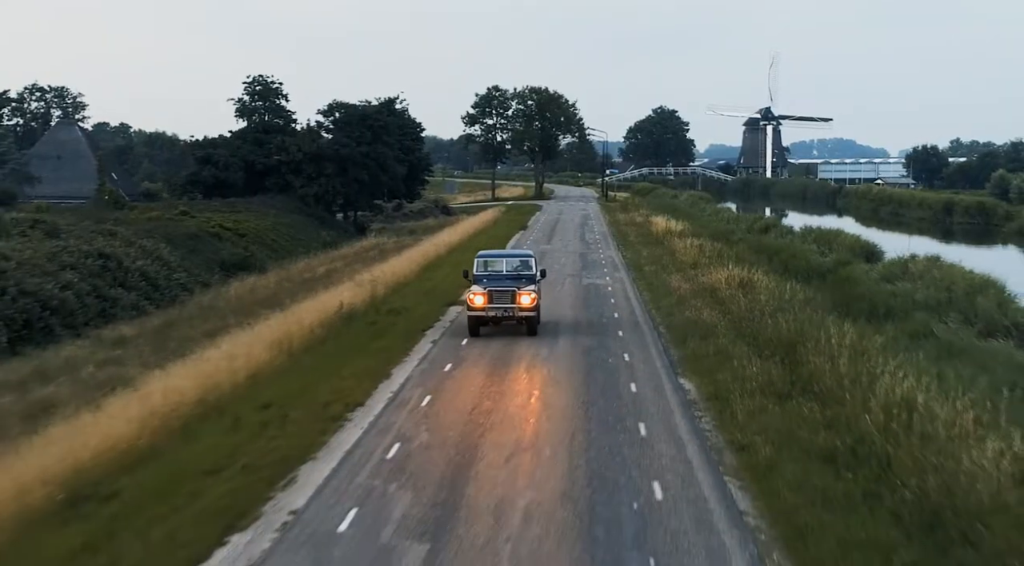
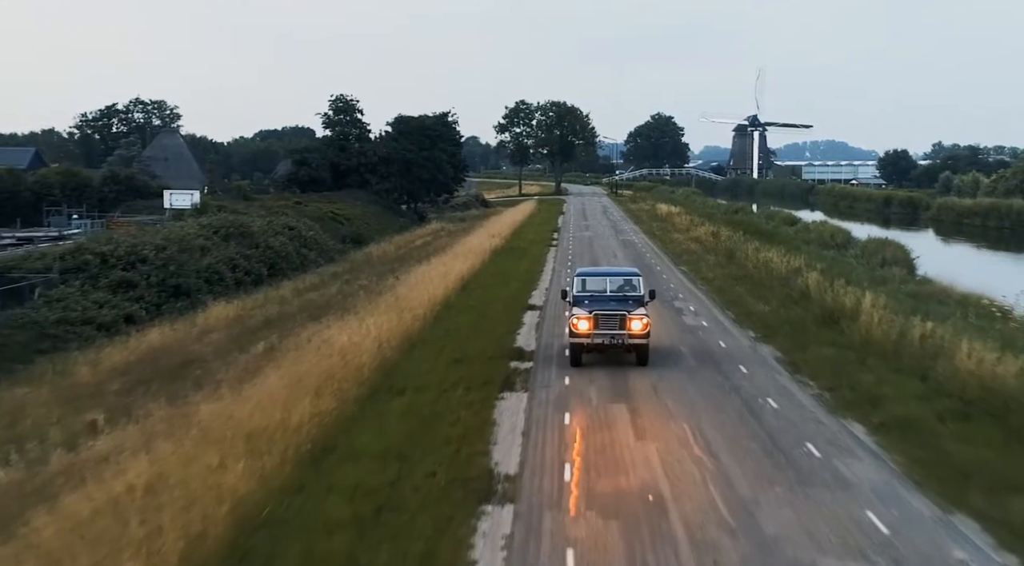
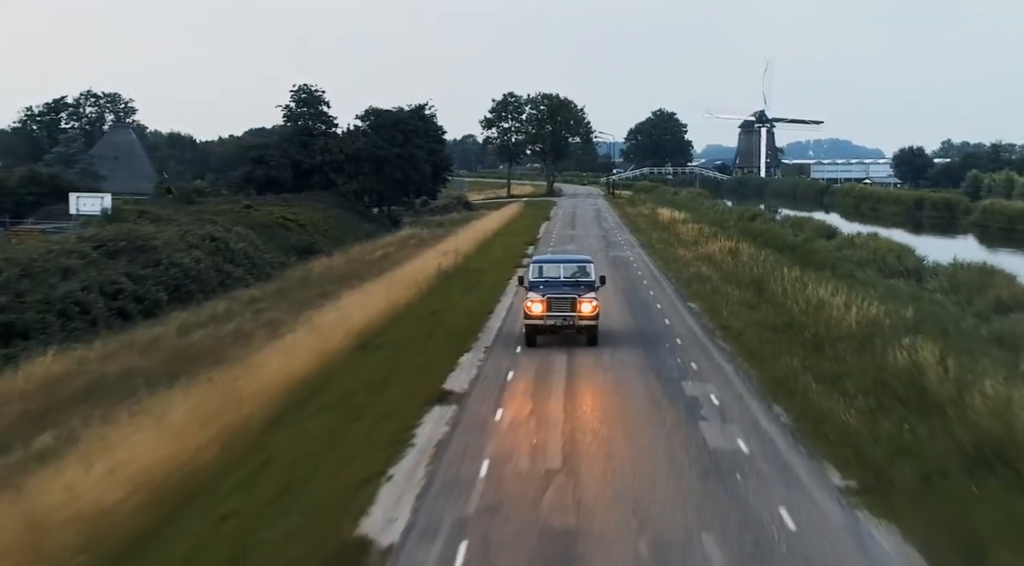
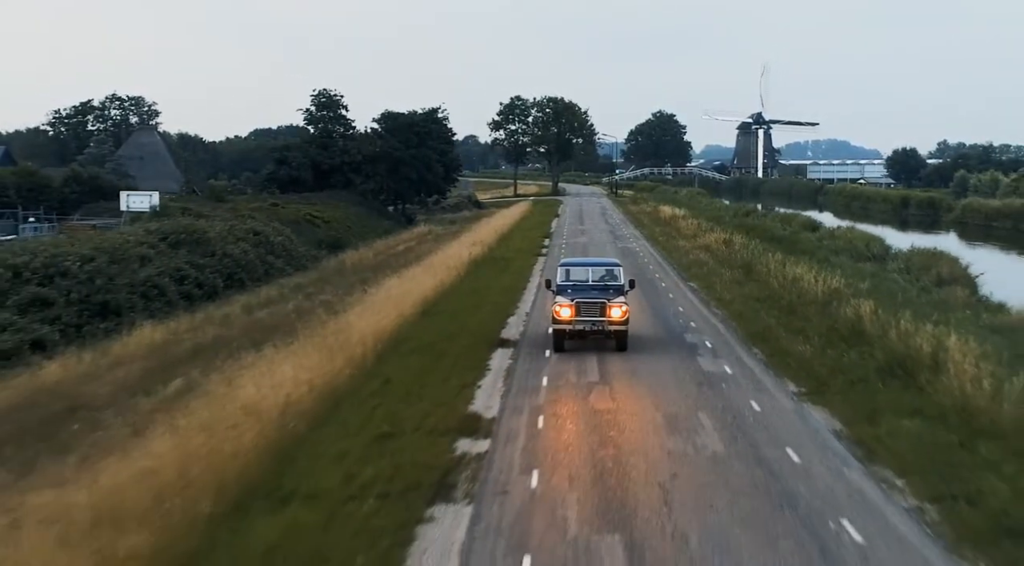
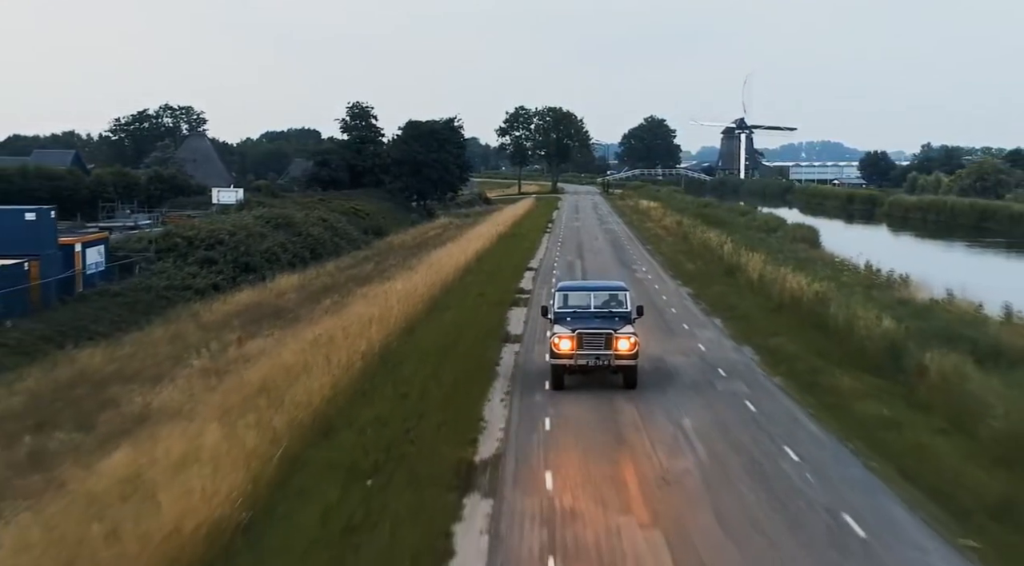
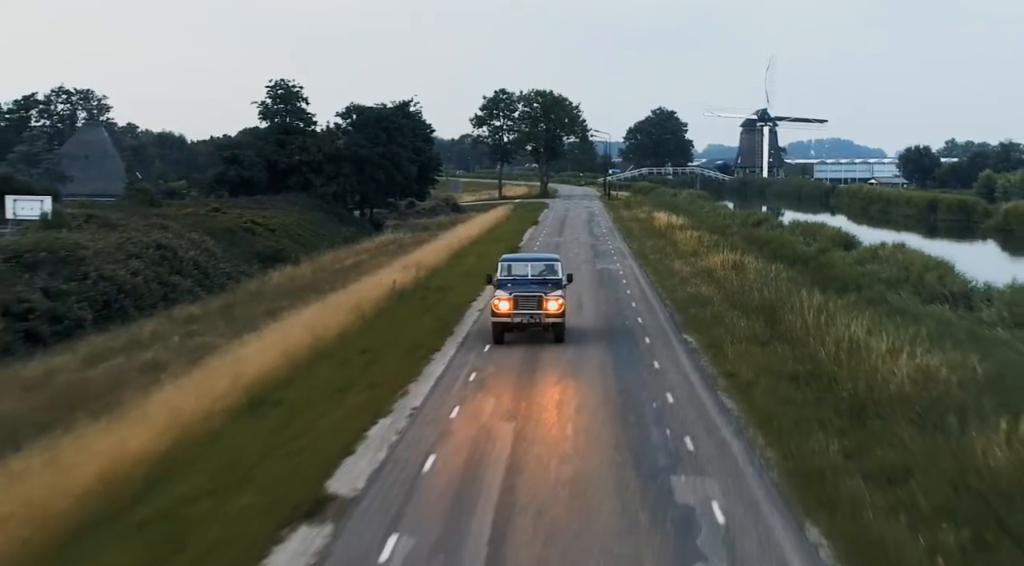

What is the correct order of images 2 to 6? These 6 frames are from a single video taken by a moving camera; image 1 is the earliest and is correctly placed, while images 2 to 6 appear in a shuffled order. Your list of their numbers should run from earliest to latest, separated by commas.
6, 3, 4, 2, 5
